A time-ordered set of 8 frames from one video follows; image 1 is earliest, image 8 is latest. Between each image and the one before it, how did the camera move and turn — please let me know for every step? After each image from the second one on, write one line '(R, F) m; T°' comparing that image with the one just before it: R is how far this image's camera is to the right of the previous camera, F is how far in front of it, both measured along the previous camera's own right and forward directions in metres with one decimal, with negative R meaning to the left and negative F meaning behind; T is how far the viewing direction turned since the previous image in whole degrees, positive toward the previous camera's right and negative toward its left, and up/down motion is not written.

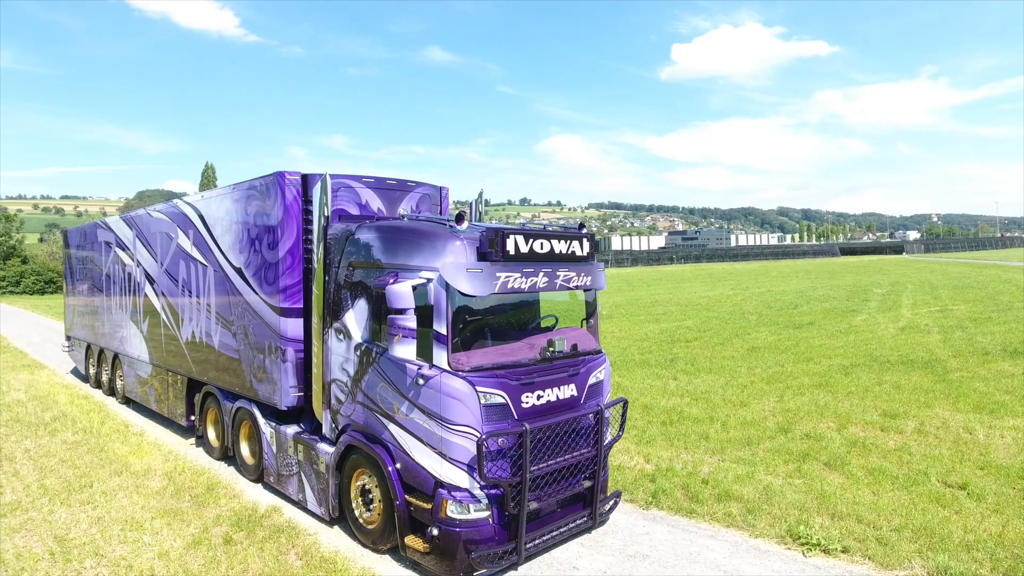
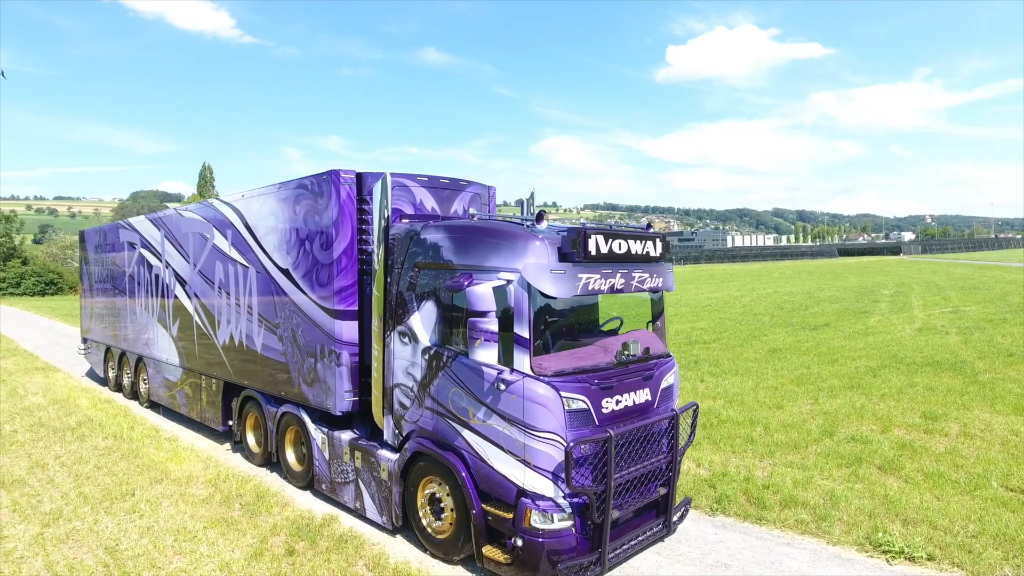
(-0.7, +0.2) m; +1°
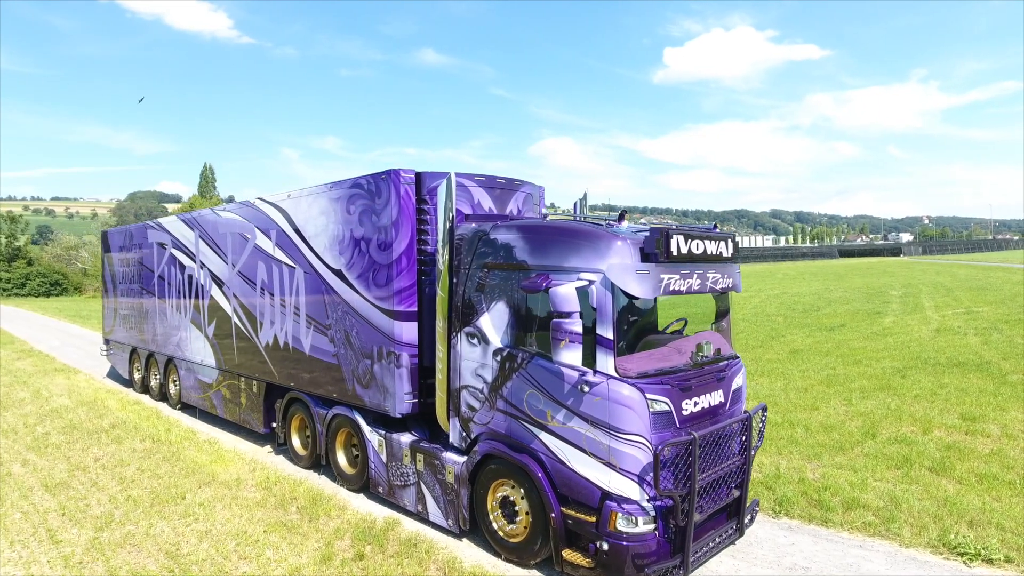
(-0.6, +0.1) m; 0°
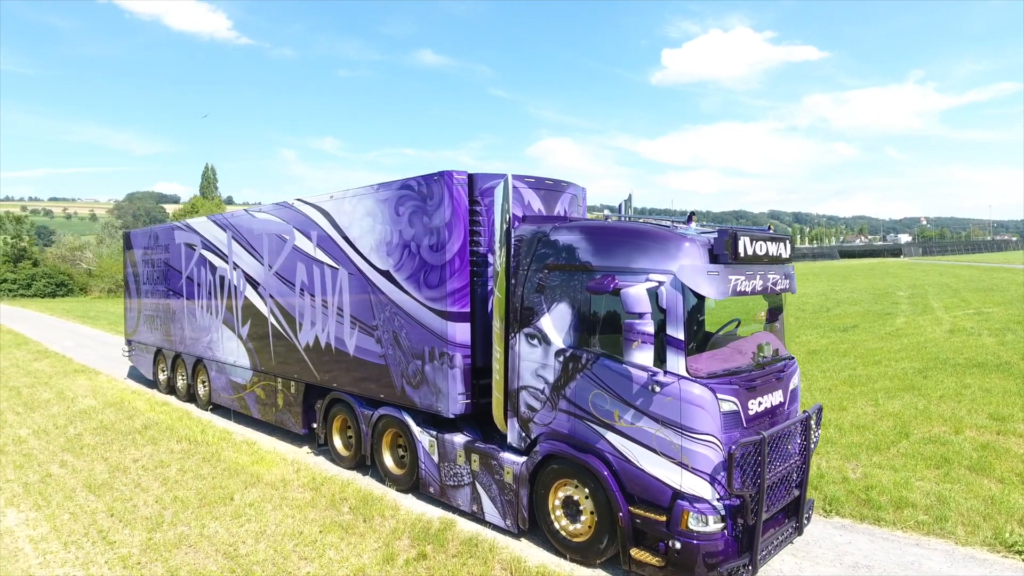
(-0.5, 0.0) m; 0°
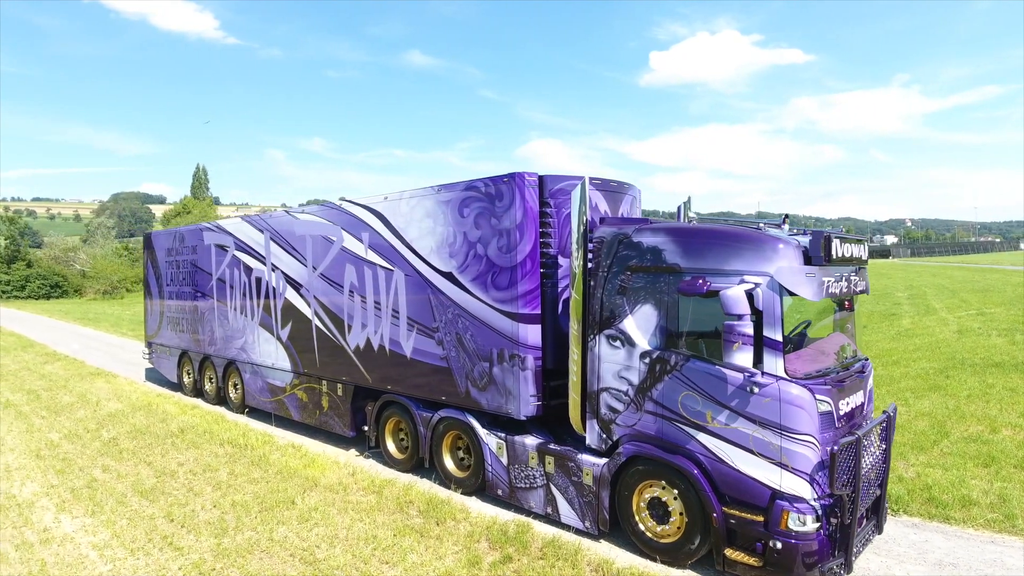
(-0.8, 0.0) m; +1°
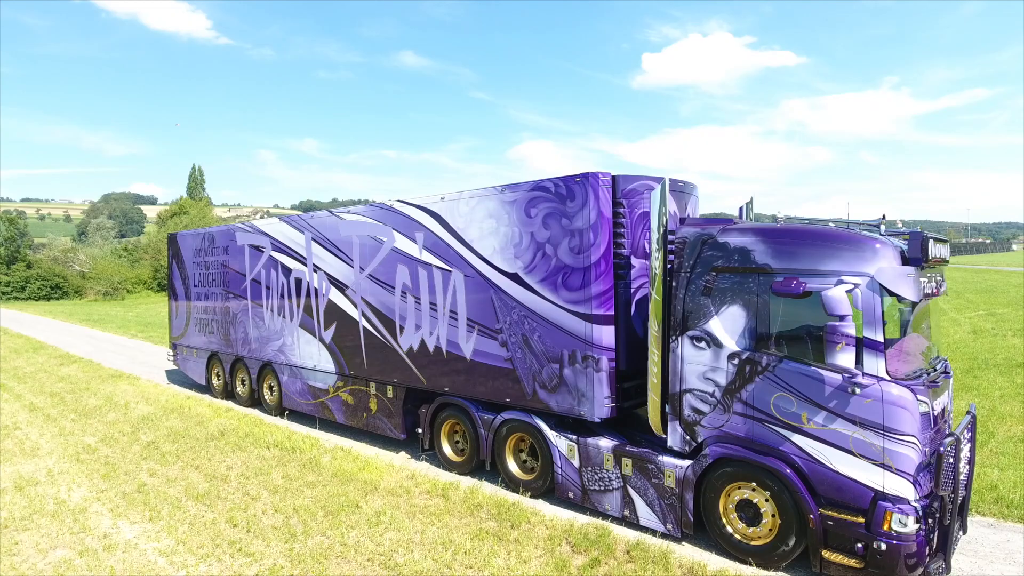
(-0.8, +0.1) m; +1°
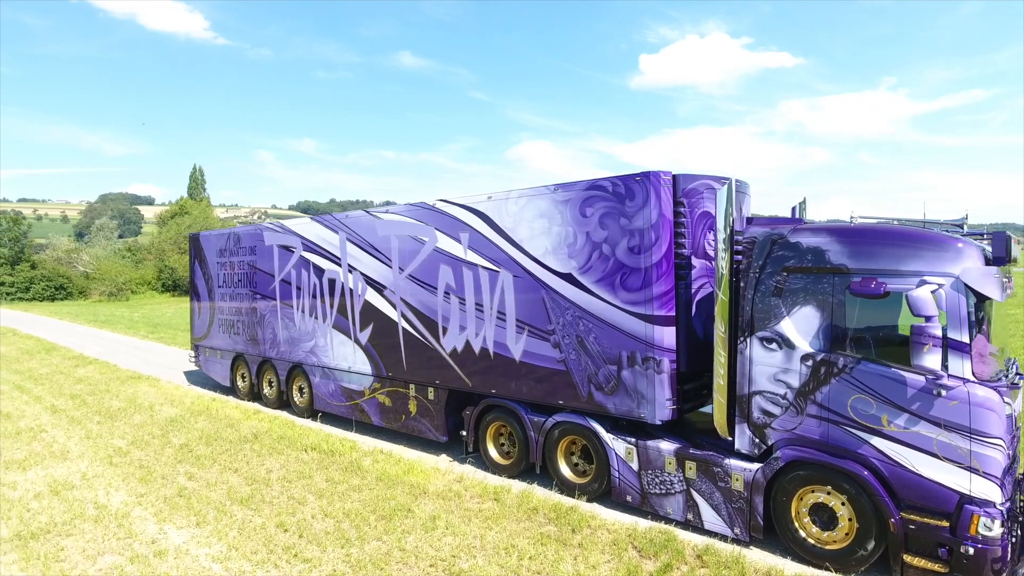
(-0.6, +0.1) m; 0°
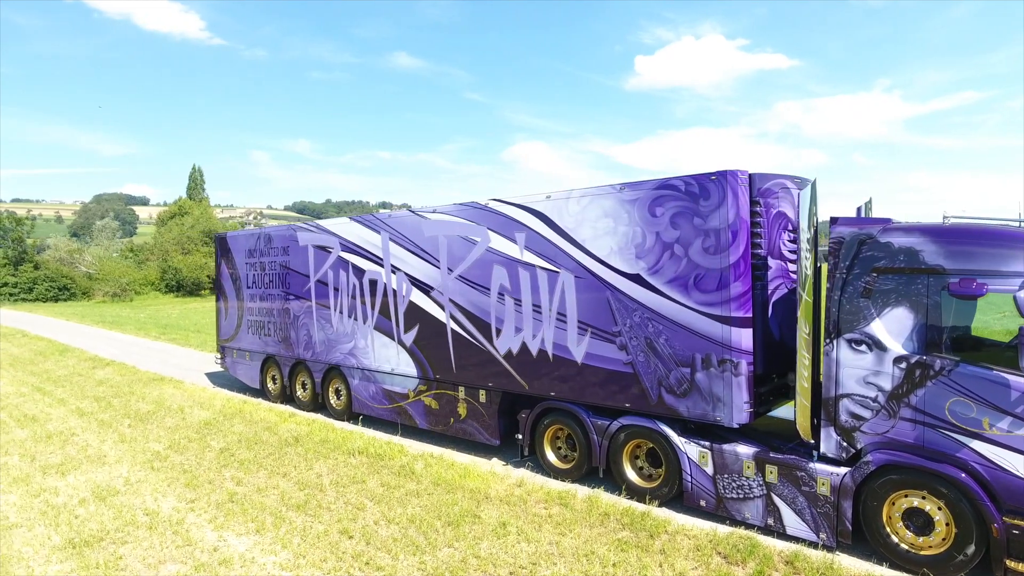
(-0.7, +0.1) m; +1°
